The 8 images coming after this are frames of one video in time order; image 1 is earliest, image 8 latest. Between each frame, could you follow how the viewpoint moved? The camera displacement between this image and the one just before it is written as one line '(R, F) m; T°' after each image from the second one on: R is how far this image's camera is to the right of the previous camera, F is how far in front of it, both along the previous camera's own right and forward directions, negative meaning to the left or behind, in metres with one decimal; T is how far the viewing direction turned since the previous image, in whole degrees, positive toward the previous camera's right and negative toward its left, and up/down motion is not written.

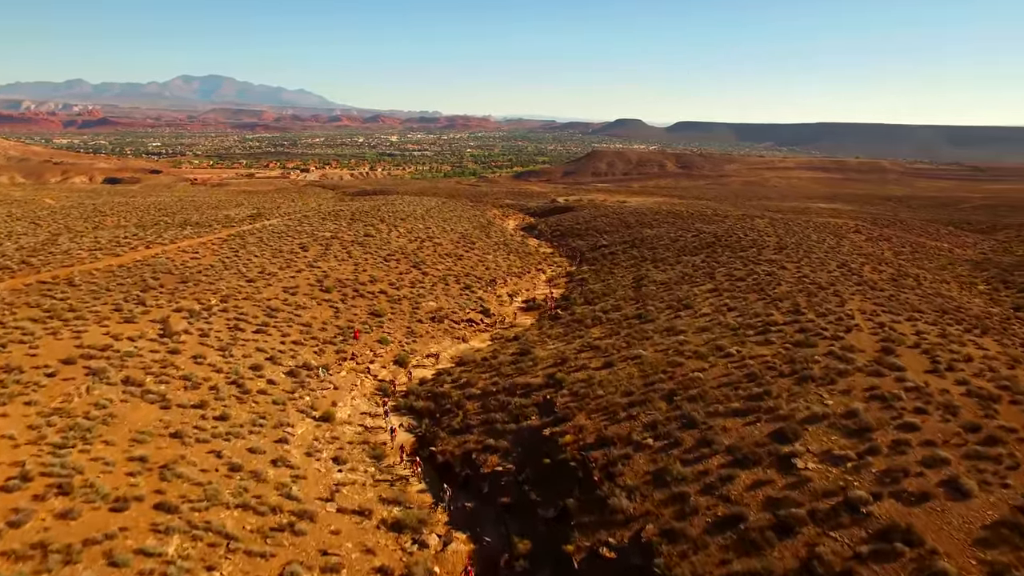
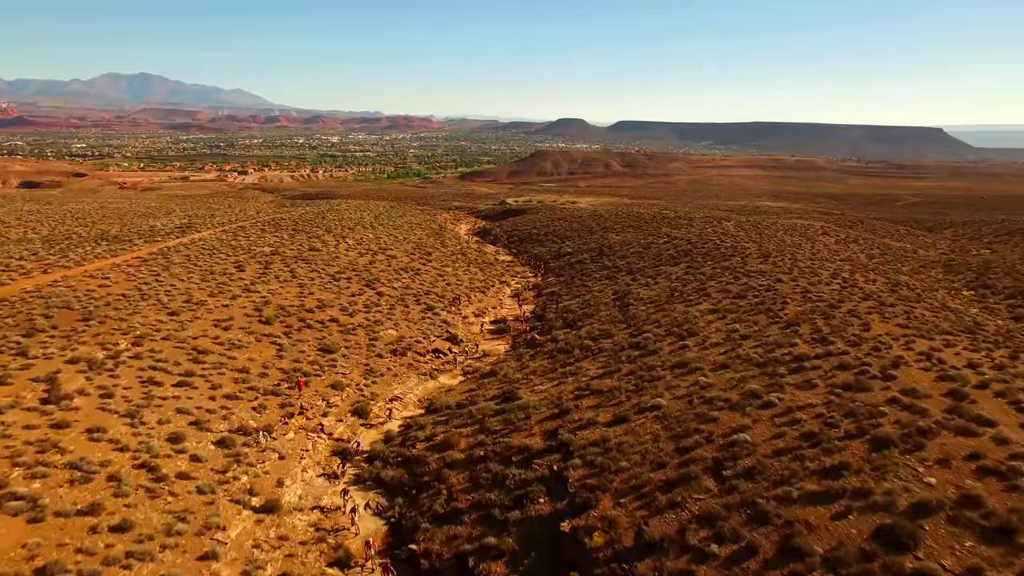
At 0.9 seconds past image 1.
(-1.0, +3.2) m; +5°
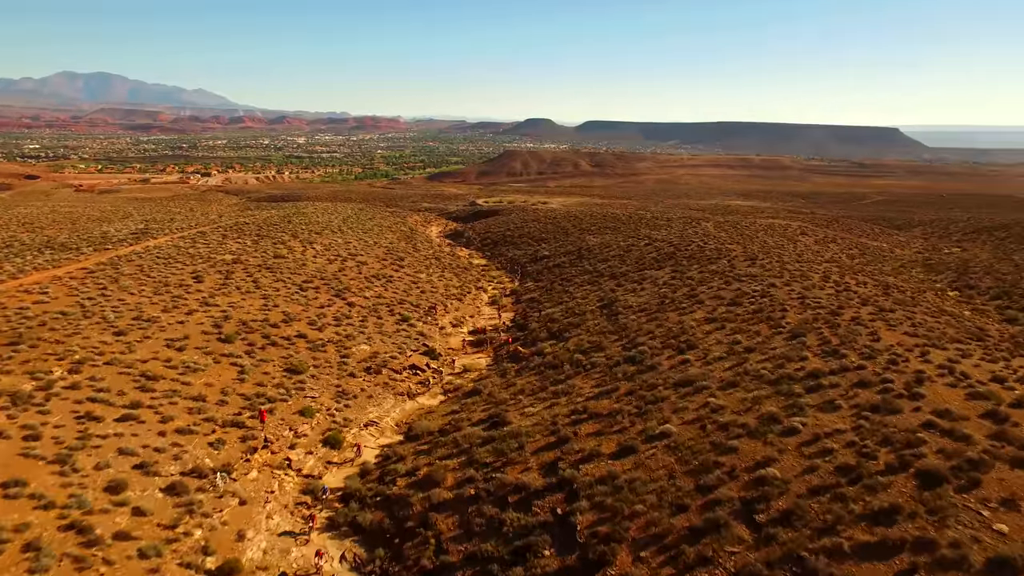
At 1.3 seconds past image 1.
(-0.5, +1.6) m; +3°
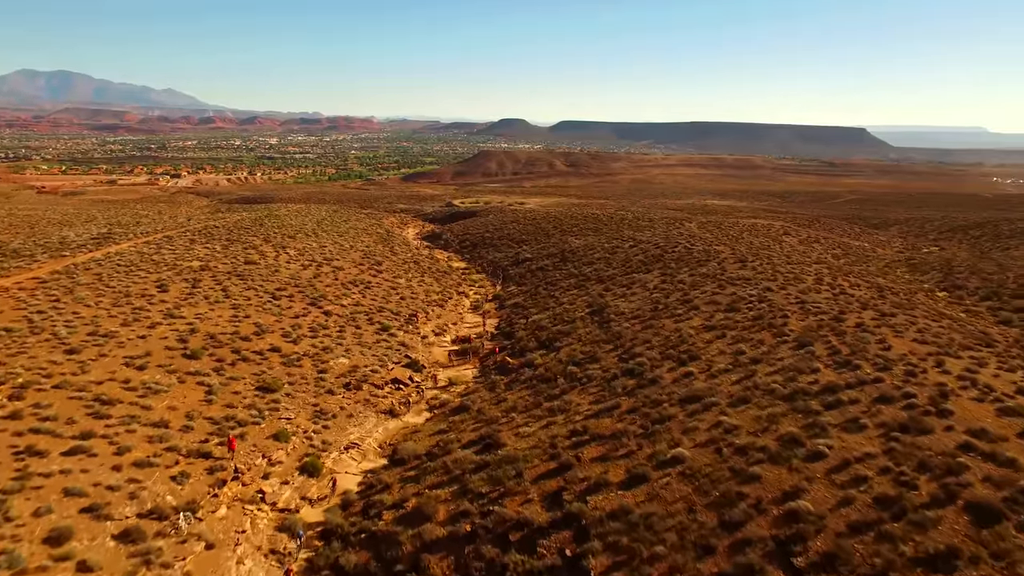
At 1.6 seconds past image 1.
(-0.4, +1.2) m; +2°
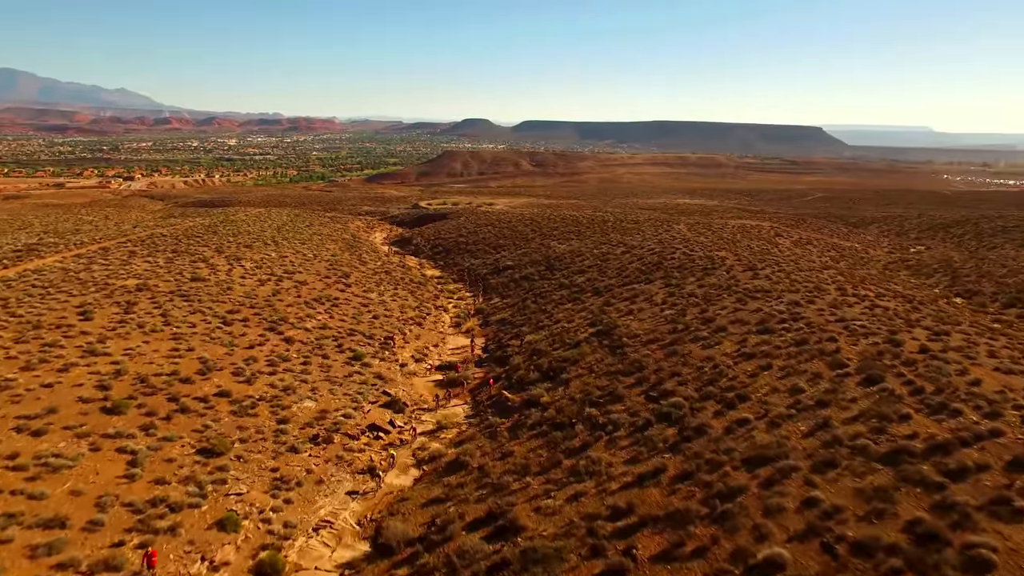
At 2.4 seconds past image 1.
(-1.1, +3.3) m; +4°
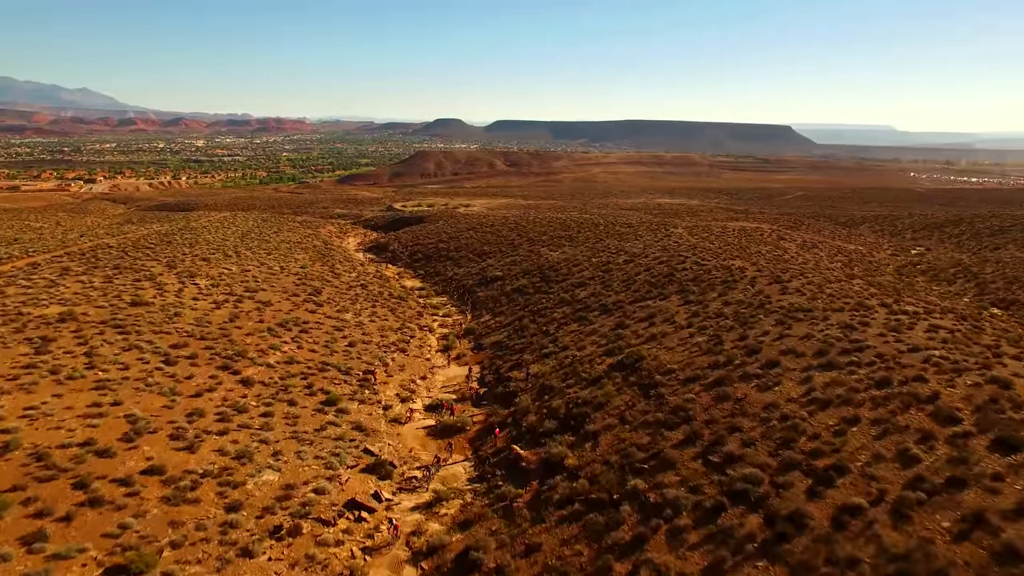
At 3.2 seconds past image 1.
(-1.0, +3.6) m; +3°
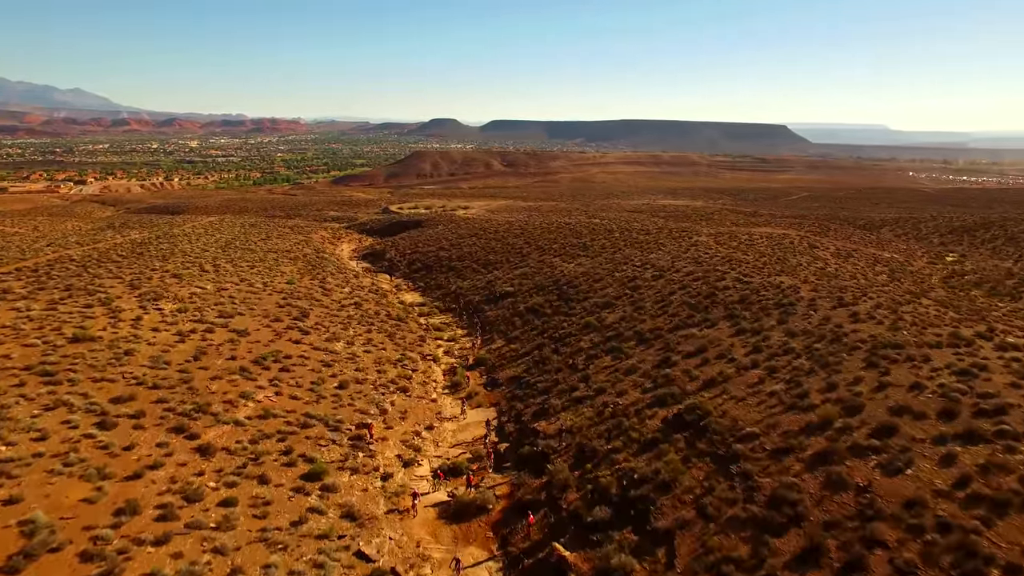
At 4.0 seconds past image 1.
(-1.0, +3.9) m; 0°
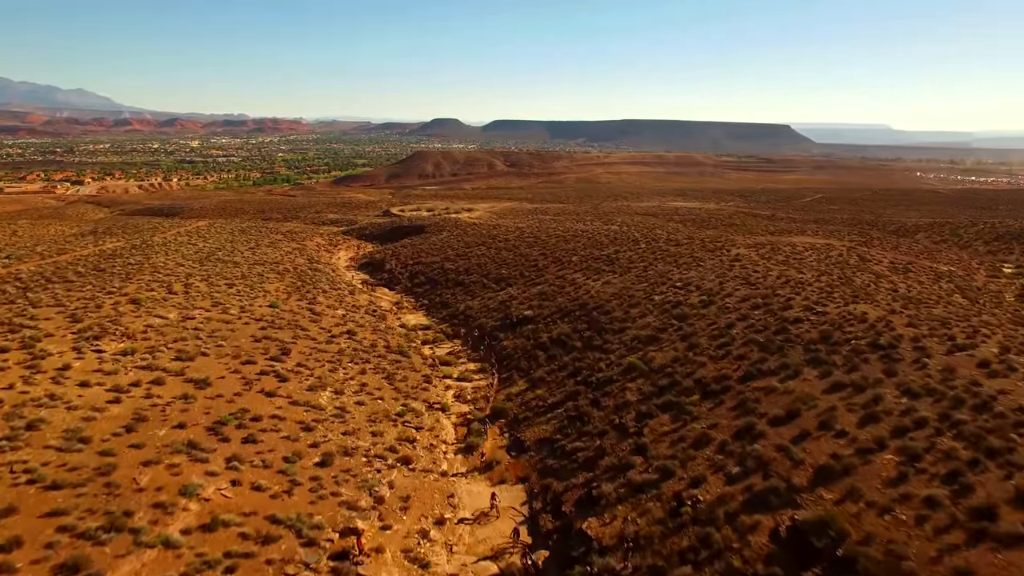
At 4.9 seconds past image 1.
(-1.0, +4.7) m; 0°
